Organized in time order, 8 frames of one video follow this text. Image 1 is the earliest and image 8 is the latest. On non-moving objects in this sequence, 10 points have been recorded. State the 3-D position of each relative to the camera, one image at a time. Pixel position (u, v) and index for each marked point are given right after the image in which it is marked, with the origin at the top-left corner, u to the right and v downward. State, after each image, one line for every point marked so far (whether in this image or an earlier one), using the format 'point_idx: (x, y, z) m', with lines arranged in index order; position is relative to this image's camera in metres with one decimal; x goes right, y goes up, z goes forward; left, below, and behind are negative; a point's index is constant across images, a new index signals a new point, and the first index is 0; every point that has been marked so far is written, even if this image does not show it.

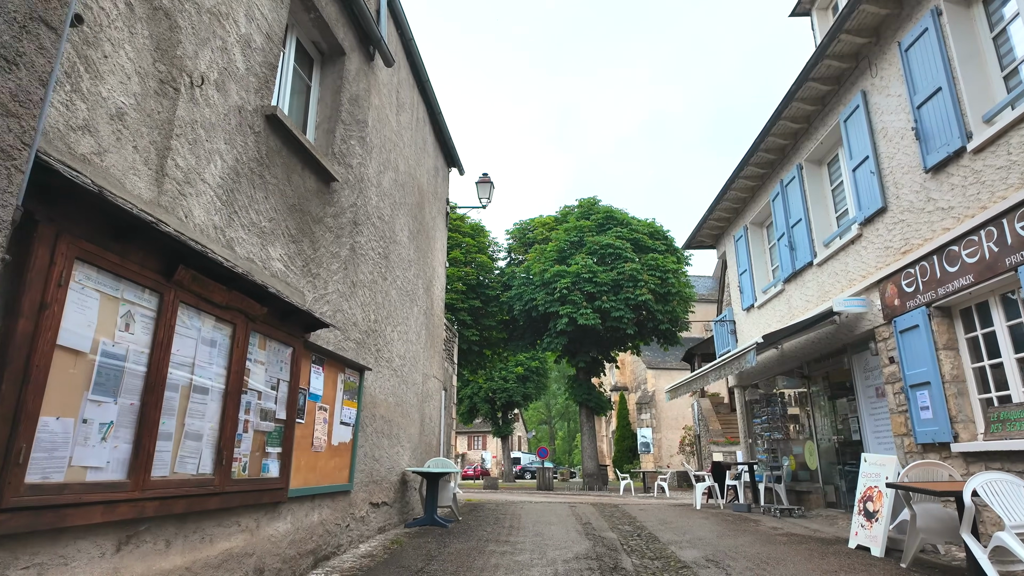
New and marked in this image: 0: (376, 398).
0: (-1.7, -1.4, +7.2) m
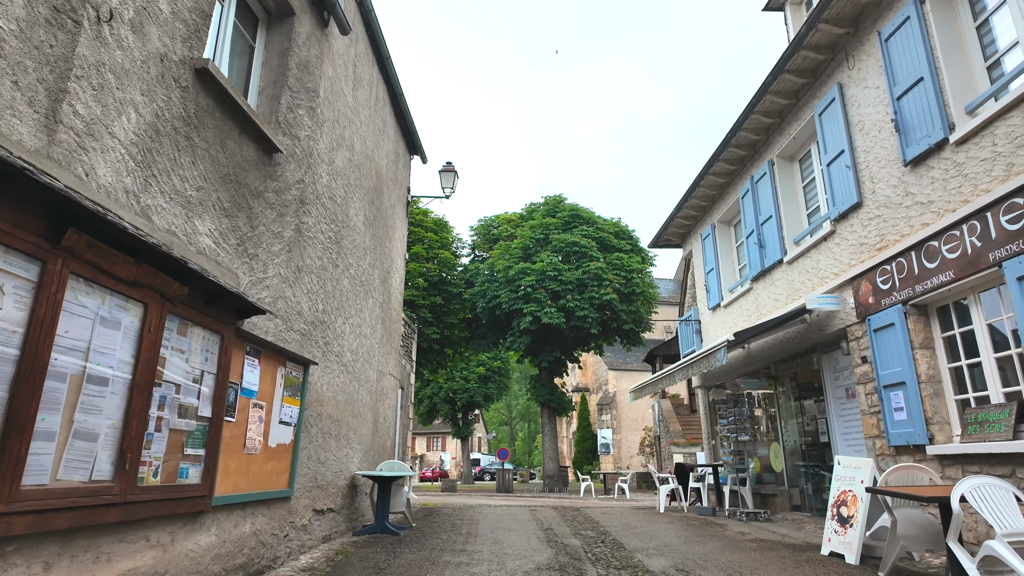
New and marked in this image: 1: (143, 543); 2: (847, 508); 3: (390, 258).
0: (-2.1, -1.2, +6.6) m
1: (-2.2, -1.5, +3.5) m
2: (+3.3, -2.2, +5.8) m
3: (-2.0, +0.5, +9.6) m
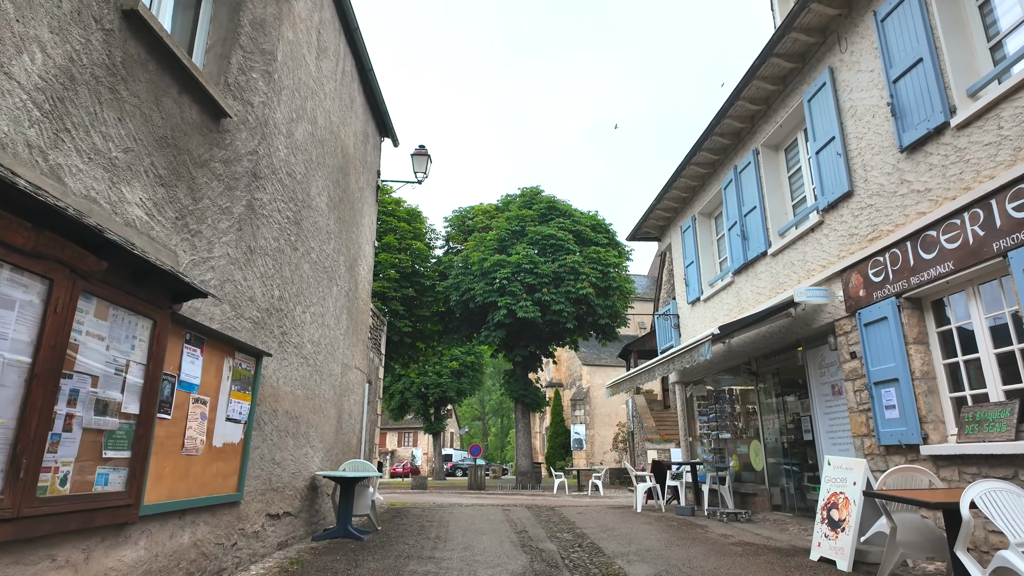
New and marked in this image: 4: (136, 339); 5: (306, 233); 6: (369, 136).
0: (-2.4, -1.1, +6.1) m
1: (-2.3, -1.4, +2.9) m
2: (+3.0, -2.1, +5.5) m
3: (-2.4, +0.7, +9.0) m
4: (-2.3, -0.3, +3.7) m
5: (-2.3, +0.6, +6.7) m
6: (-2.4, +2.5, +9.7) m
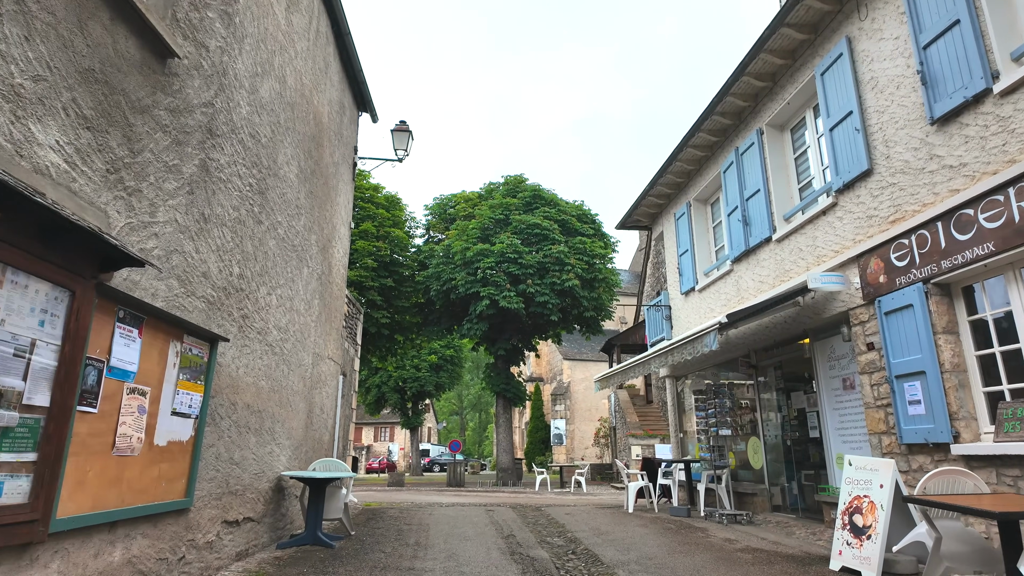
0: (-2.5, -0.8, +5.4) m
1: (-2.3, -1.2, +2.2) m
2: (+3.0, -1.9, +5.0) m
3: (-2.6, +0.9, +8.3) m
4: (-2.3, -0.1, +2.9) m
5: (-2.4, +0.8, +5.9) m
6: (-2.5, +2.7, +9.0) m
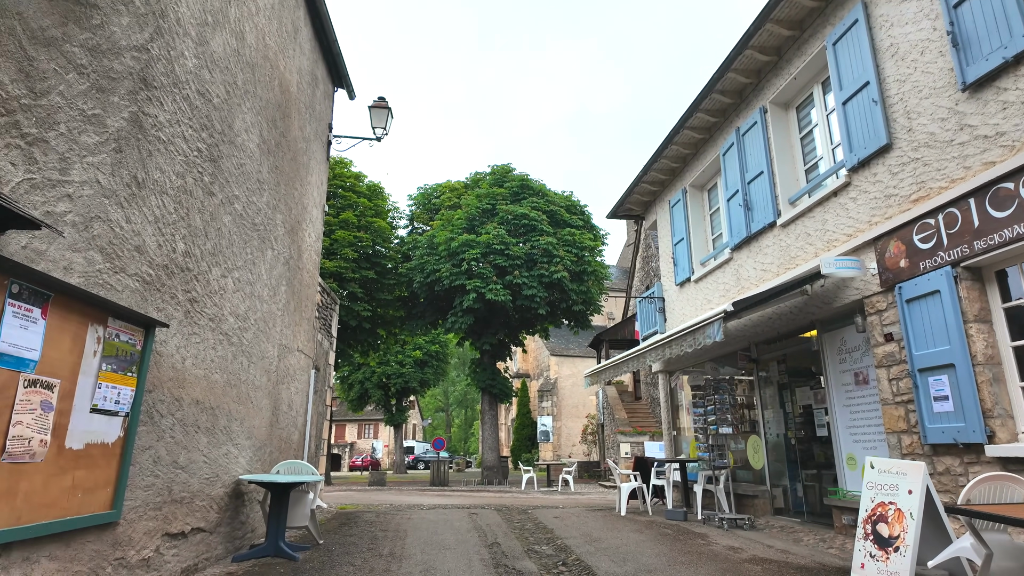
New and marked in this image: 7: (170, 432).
0: (-2.6, -0.7, +4.7) m
1: (-2.4, -1.1, +1.6) m
2: (+2.8, -1.8, +4.4) m
3: (-2.7, +1.1, +7.6) m
4: (-2.4, 0.0, +2.3) m
5: (-2.5, +1.0, +5.3) m
6: (-2.7, +2.9, +8.3) m
7: (-2.6, -1.1, +4.5) m
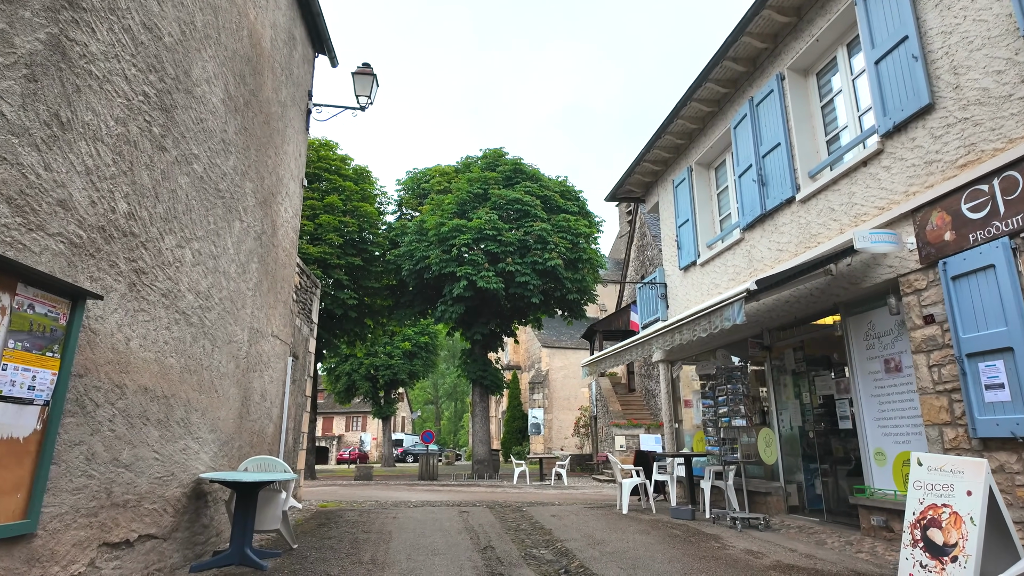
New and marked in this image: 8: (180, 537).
0: (-2.6, -0.5, +4.0) m
1: (-2.3, -0.9, +0.9) m
2: (+2.8, -1.6, +3.9) m
3: (-2.8, +1.3, +6.9) m
4: (-2.3, +0.2, +1.6) m
5: (-2.6, +1.2, +4.6) m
6: (-2.8, +3.2, +7.6) m
7: (-2.6, -0.9, +3.8) m
8: (-2.7, -2.0, +4.8) m
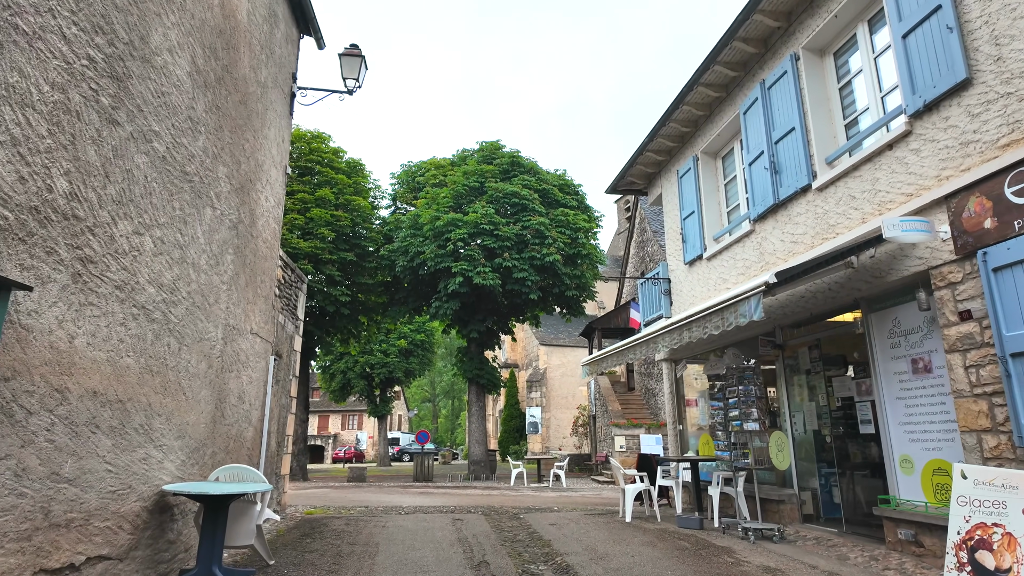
0: (-2.6, -0.4, +3.6) m
1: (-2.3, -0.8, +0.5) m
2: (+2.8, -1.6, +3.4) m
3: (-2.8, +1.4, +6.5) m
4: (-2.4, +0.3, +1.1) m
5: (-2.6, +1.3, +4.1) m
6: (-2.8, +3.3, +7.1) m
7: (-2.6, -0.8, +3.3) m
8: (-2.7, -2.0, +4.3) m
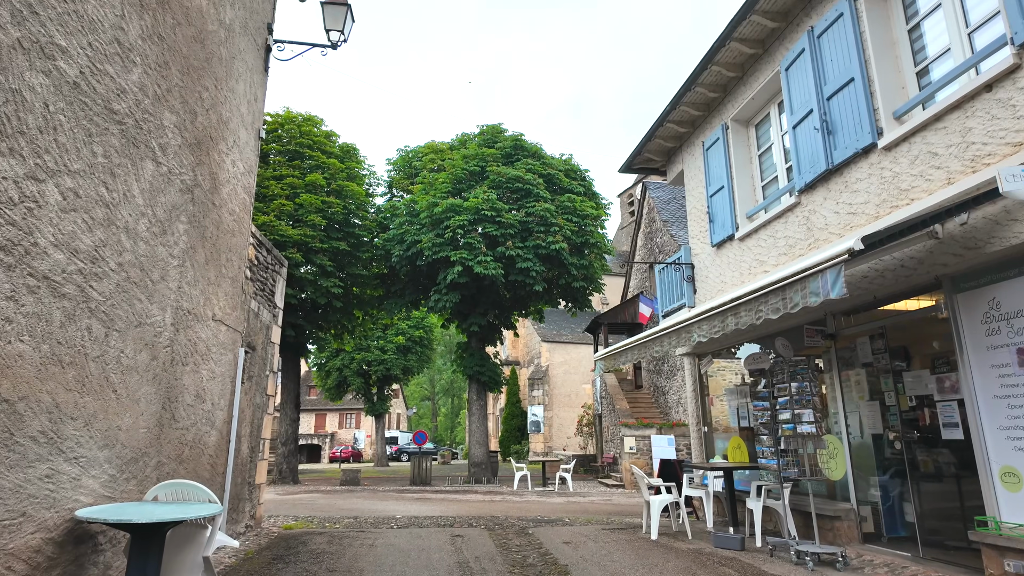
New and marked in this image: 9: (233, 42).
0: (-2.5, -0.2, +2.5) m
1: (-2.2, -0.6, -0.6) m
2: (+2.9, -1.4, +2.4) m
3: (-2.7, +1.6, +5.4) m
4: (-2.3, +0.4, +0.1) m
5: (-2.5, +1.5, +3.1) m
6: (-2.7, +3.5, +6.0) m
7: (-2.5, -0.6, +2.3) m
8: (-2.6, -1.8, +3.3) m
9: (-2.7, +2.4, +5.8) m
